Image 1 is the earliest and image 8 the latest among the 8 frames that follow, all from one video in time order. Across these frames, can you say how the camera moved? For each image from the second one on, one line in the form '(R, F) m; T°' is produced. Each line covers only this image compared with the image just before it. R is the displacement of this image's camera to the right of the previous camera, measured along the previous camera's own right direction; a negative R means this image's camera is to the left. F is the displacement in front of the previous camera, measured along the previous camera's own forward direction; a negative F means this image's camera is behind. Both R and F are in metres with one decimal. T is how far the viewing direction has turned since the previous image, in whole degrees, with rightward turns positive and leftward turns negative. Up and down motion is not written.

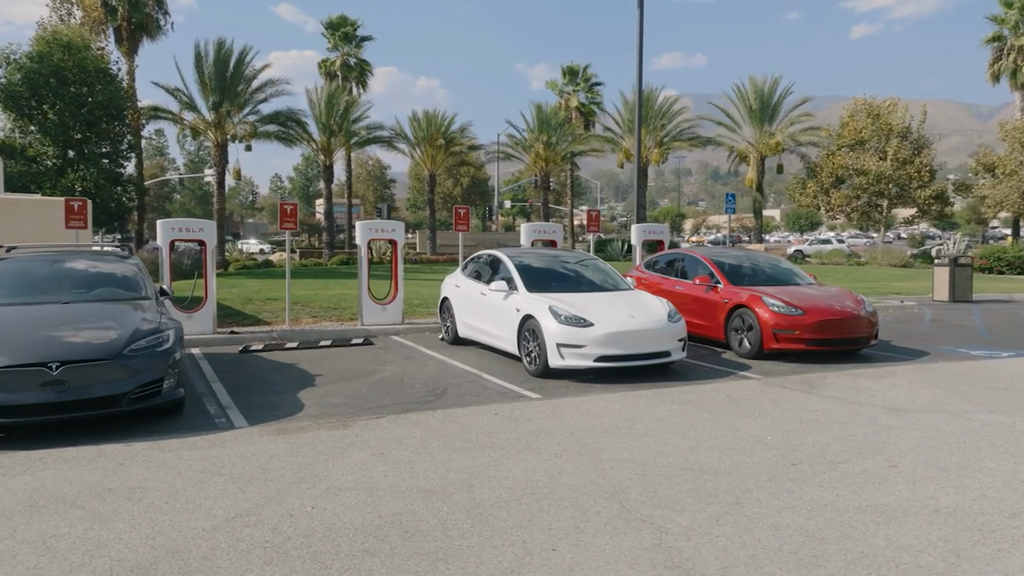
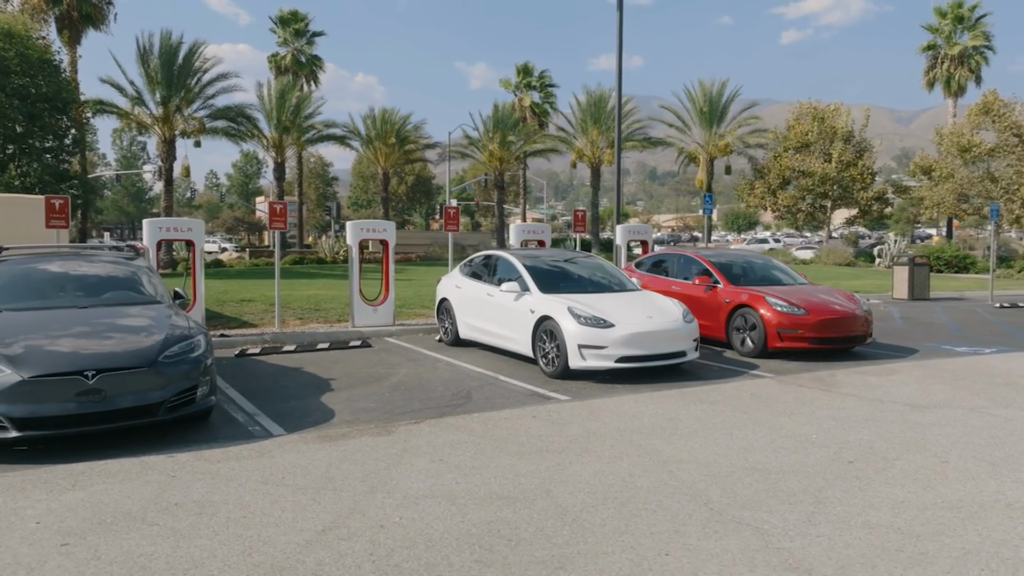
(-0.9, +0.1) m; +4°
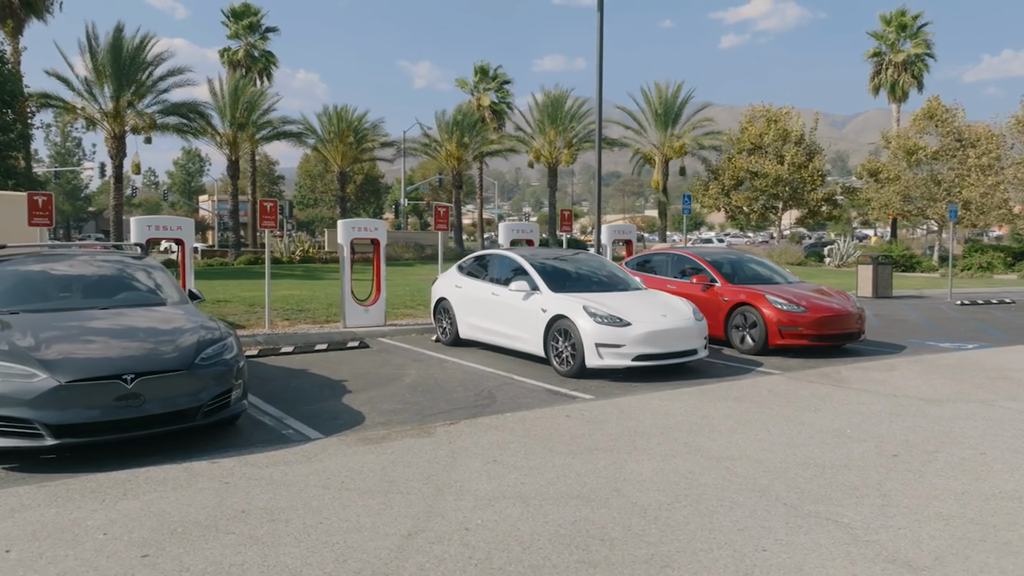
(-0.8, +0.1) m; +4°
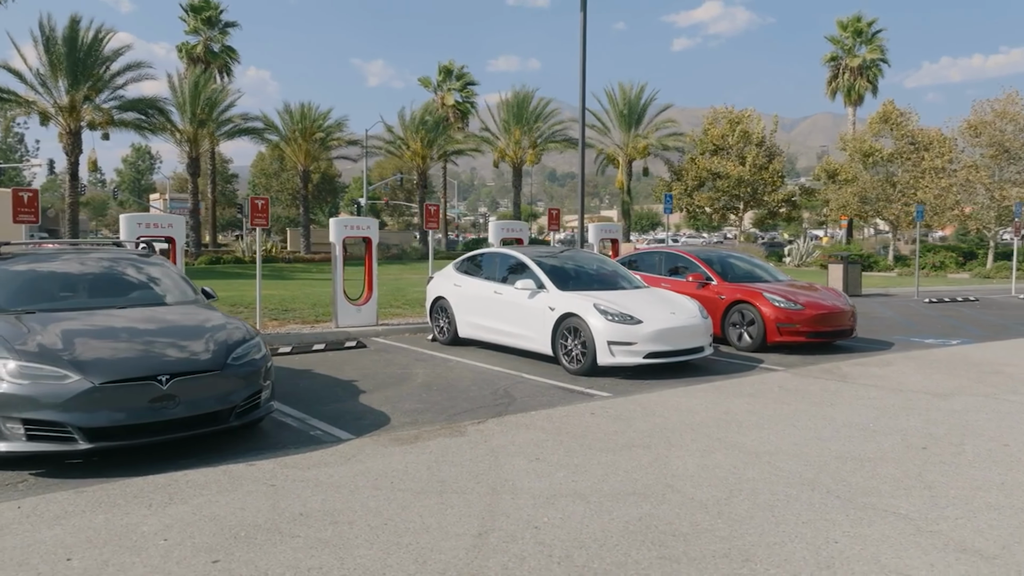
(-0.6, 0.0) m; +3°
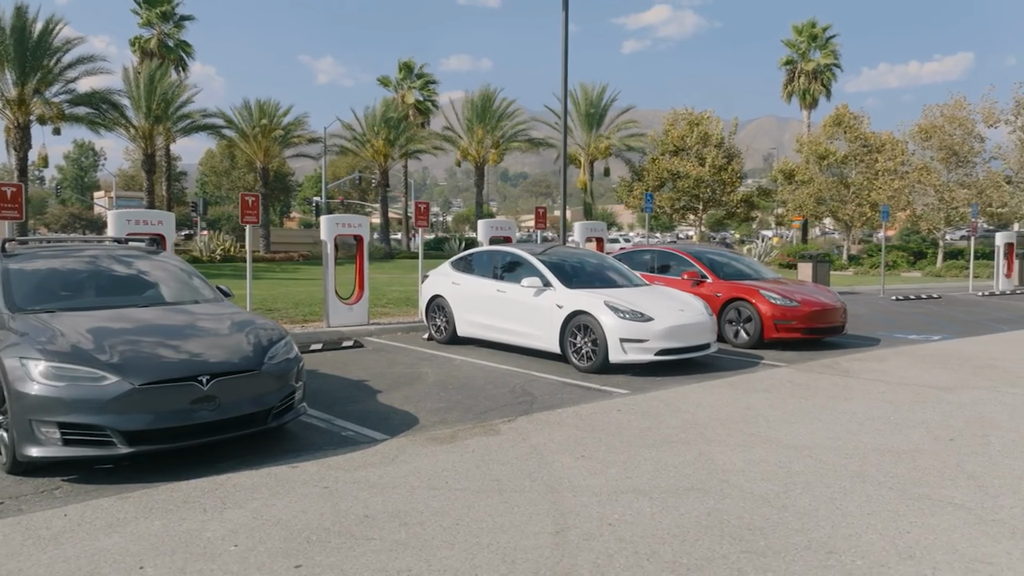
(-0.6, +0.1) m; +3°
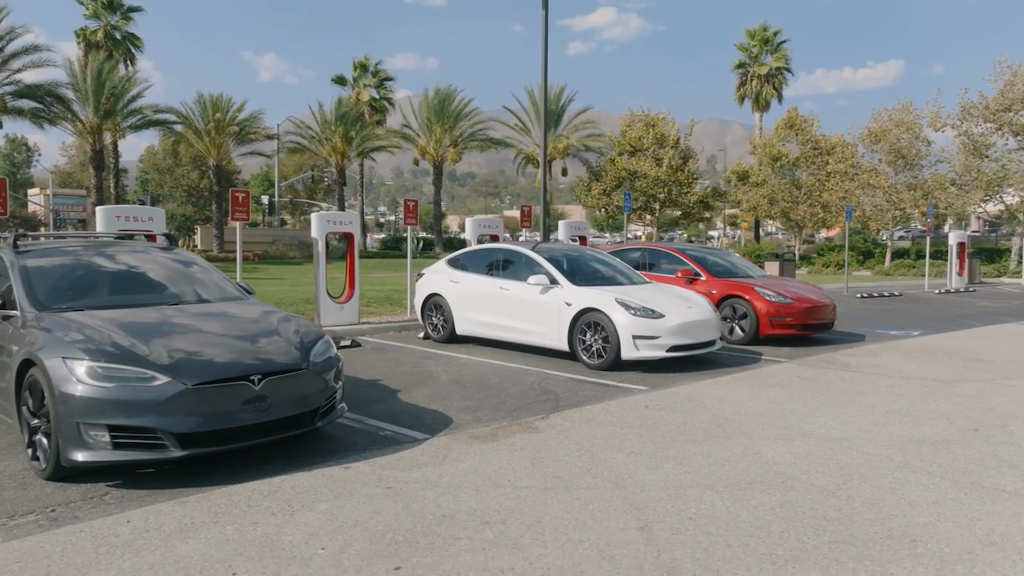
(-0.7, +0.1) m; +4°
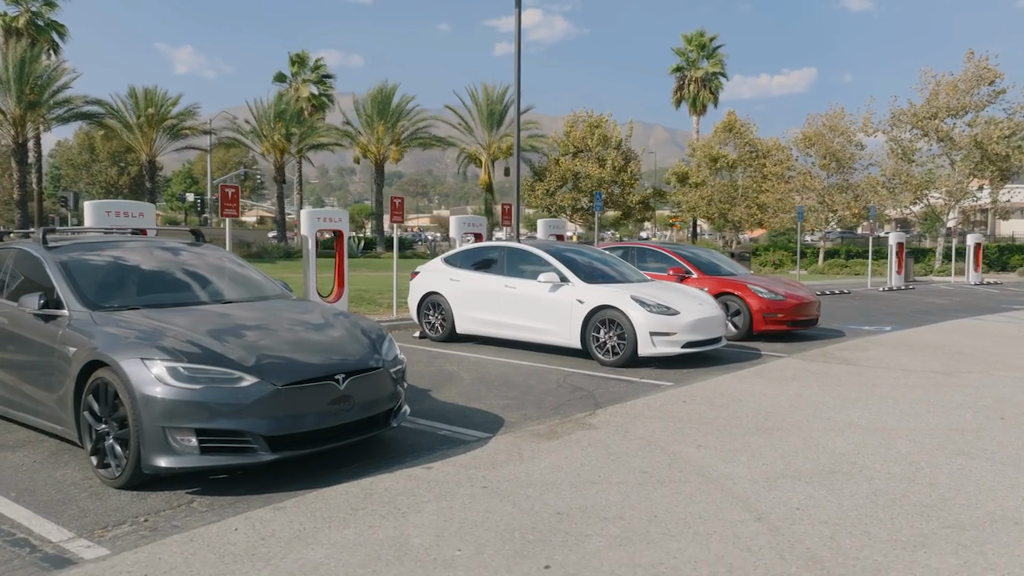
(-1.0, +0.1) m; +5°
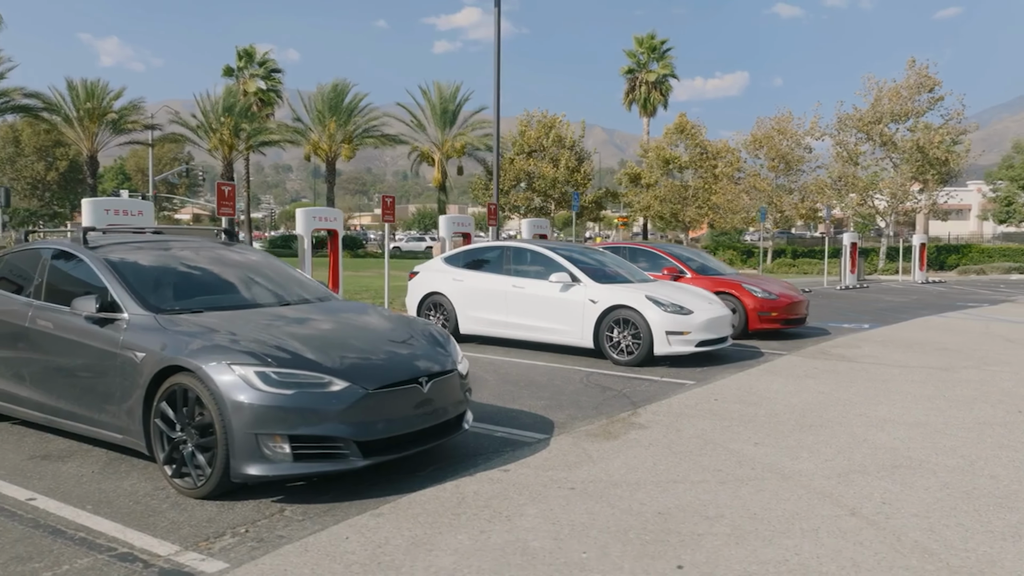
(-0.9, 0.0) m; +4°
